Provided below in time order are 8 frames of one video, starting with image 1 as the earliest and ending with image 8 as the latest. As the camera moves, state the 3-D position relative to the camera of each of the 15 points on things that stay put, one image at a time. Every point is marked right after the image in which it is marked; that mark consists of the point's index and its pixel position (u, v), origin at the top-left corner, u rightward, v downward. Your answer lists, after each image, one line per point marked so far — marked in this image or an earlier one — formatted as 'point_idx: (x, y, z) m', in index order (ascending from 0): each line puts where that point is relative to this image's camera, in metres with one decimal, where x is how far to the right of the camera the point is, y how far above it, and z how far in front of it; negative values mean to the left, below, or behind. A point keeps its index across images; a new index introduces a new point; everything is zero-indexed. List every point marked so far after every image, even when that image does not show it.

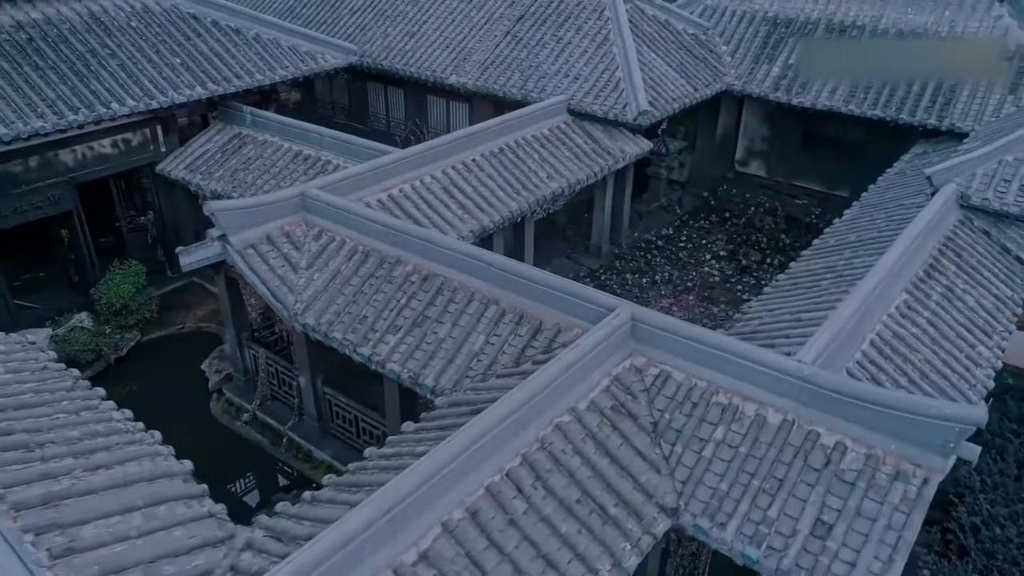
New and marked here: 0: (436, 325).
0: (-0.8, -0.4, +8.4) m
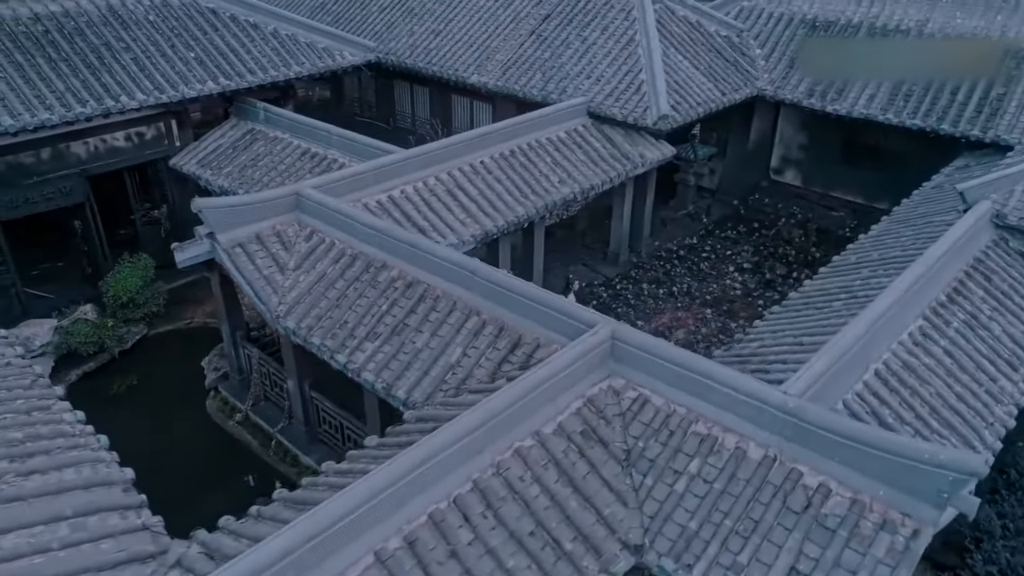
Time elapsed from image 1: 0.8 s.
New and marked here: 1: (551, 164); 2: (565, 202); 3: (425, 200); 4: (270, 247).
0: (-1.0, -0.5, +8.0) m
1: (+0.6, +2.1, +12.8) m
2: (+0.9, +1.4, +12.4) m
3: (-1.3, +1.3, +11.1) m
4: (-3.0, +0.5, +9.5) m
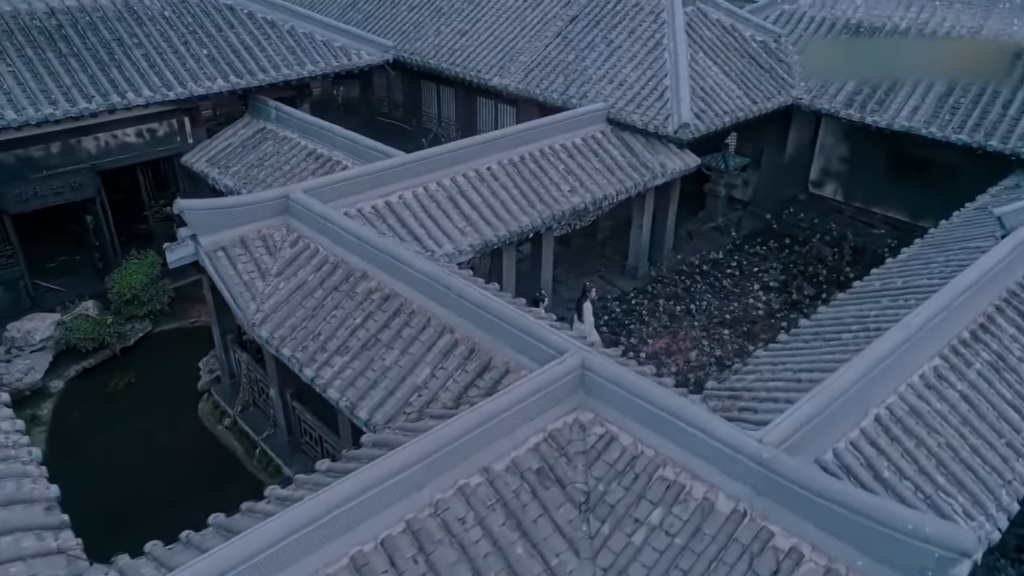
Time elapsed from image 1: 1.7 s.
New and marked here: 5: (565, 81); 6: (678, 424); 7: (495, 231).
0: (-1.3, -0.6, +7.6) m
1: (+0.8, +1.9, +12.2) m
2: (+1.0, +1.2, +11.8) m
3: (-1.2, +1.1, +10.7) m
4: (-3.1, +0.4, +9.2) m
5: (+1.0, +4.0, +14.5) m
6: (+1.3, -1.0, +5.8) m
7: (-0.2, +0.8, +10.9) m
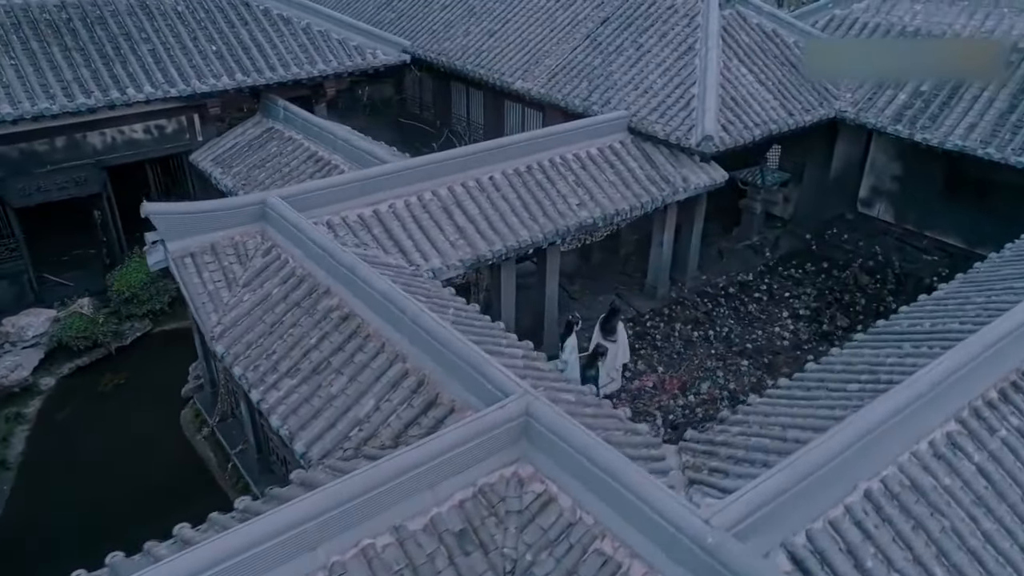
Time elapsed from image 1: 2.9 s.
0: (-1.7, -0.8, +7.1) m
1: (+0.9, +1.6, +11.5) m
2: (+1.0, +0.9, +11.0) m
3: (-1.3, +0.9, +10.1) m
4: (-3.3, +0.3, +8.7) m
5: (+1.4, +3.7, +13.7) m
6: (+0.7, -1.3, +5.0) m
7: (-0.3, +0.6, +10.2) m
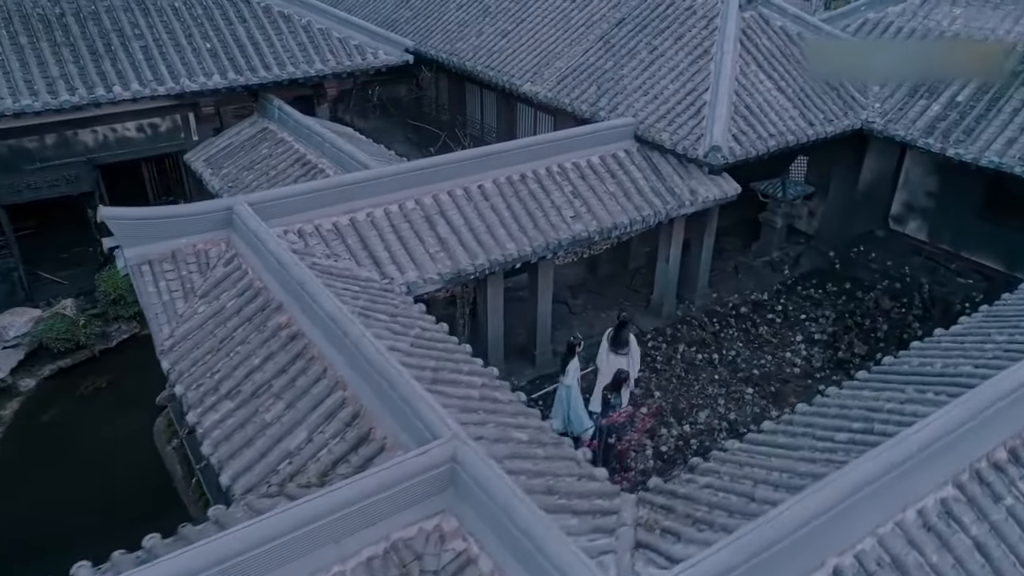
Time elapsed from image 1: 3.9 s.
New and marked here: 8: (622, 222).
0: (-2.1, -1.0, +6.6) m
1: (+0.8, +1.3, +10.8) m
2: (+0.9, +0.6, +10.4) m
3: (-1.5, +0.8, +9.5) m
4: (-3.6, +0.2, +8.3) m
5: (+1.5, +3.4, +13.0) m
6: (+0.2, -1.6, +4.4) m
7: (-0.5, +0.4, +9.6) m
8: (+1.6, +0.9, +10.8) m
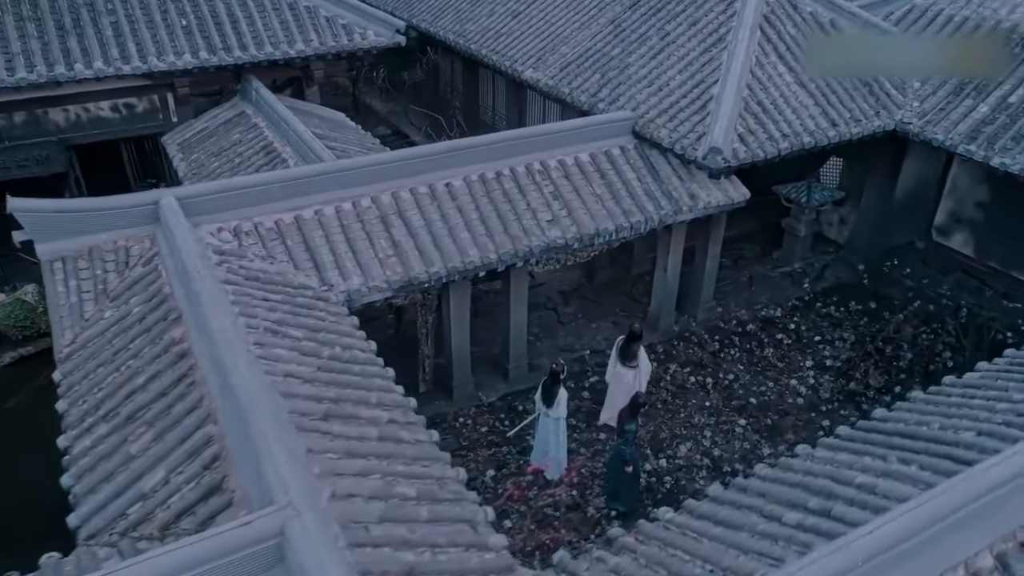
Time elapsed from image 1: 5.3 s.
0: (-2.8, -1.1, +5.8) m
1: (+0.5, +1.2, +9.8) m
2: (+0.5, +0.5, +9.4) m
3: (-1.9, +0.7, +8.7) m
4: (-4.2, +0.2, +7.7) m
5: (+1.4, +3.3, +11.9) m
6: (-0.8, -1.8, +3.5) m
7: (-1.0, +0.3, +8.7) m
8: (+1.2, +0.8, +9.7) m
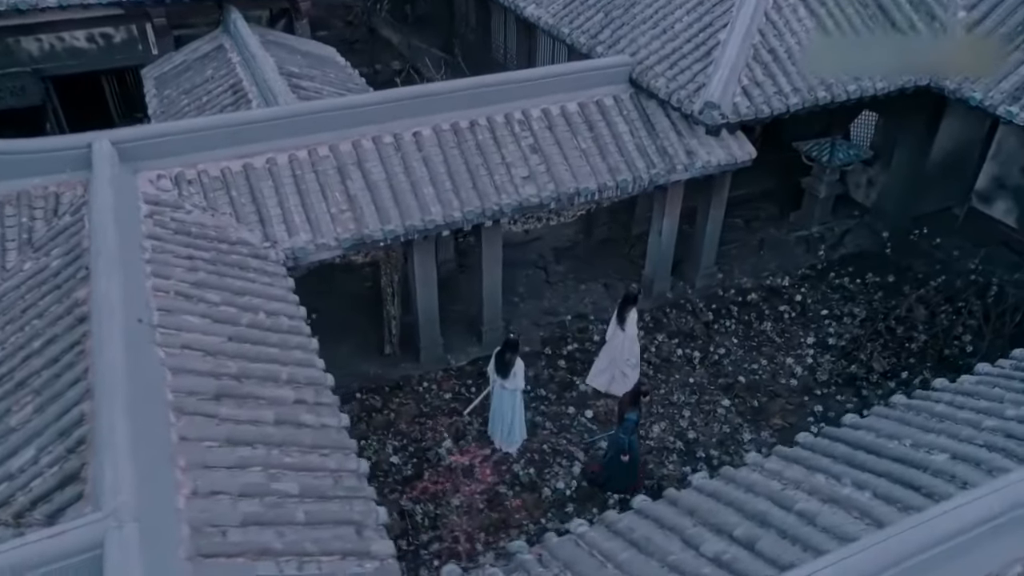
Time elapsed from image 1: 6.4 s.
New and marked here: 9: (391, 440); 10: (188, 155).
0: (-3.5, -0.8, +5.4) m
1: (+0.2, +1.6, +9.0) m
2: (+0.1, +0.9, +8.6) m
3: (-2.3, +1.2, +8.1) m
4: (-4.6, +0.7, +7.2) m
5: (+1.3, +3.9, +10.8) m
6: (-1.6, -1.8, +3.0) m
7: (-1.4, +0.7, +8.1) m
8: (+0.9, +1.2, +8.9) m
9: (-1.4, -1.7, +8.5) m
10: (-3.3, +1.4, +7.8) m
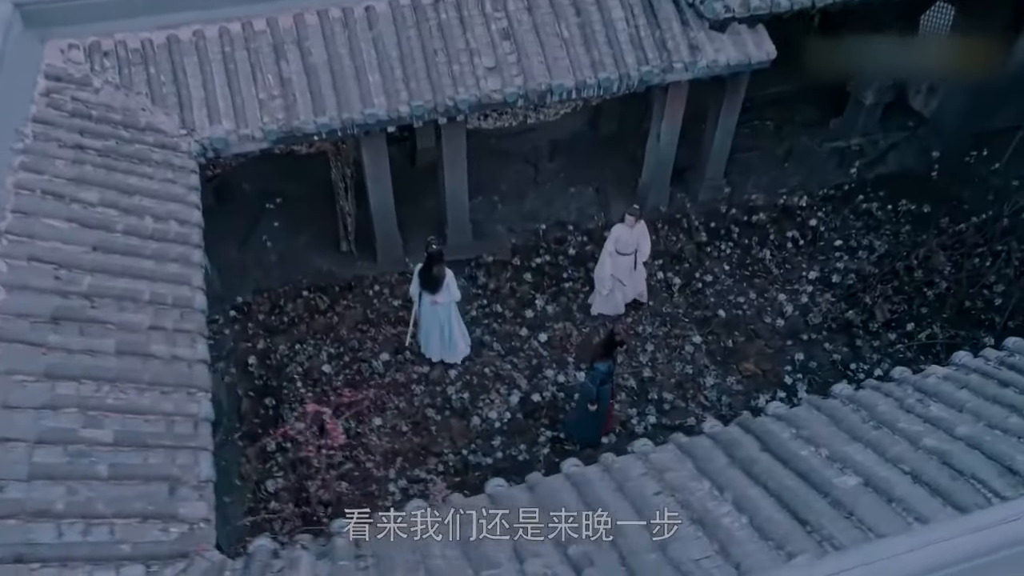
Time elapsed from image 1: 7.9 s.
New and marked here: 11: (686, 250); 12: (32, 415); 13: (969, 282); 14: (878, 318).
0: (-4.3, -0.1, +5.1) m
1: (-0.1, +2.6, +7.8) m
2: (-0.3, +1.8, +7.6) m
3: (-2.7, +2.2, +7.2) m
4: (-5.2, +1.8, +6.7) m
5: (+1.3, +5.0, +9.1) m
6: (-2.8, -1.7, +2.8) m
7: (-1.8, +1.7, +7.2) m
8: (+0.5, +2.1, +7.7) m
9: (-2.0, -0.6, +8.1) m
10: (-3.8, +2.5, +7.0) m
11: (+2.1, +0.5, +9.2) m
12: (-2.7, -0.7, +4.3) m
13: (+5.3, +0.1, +8.7) m
14: (+4.1, -0.3, +8.4) m
